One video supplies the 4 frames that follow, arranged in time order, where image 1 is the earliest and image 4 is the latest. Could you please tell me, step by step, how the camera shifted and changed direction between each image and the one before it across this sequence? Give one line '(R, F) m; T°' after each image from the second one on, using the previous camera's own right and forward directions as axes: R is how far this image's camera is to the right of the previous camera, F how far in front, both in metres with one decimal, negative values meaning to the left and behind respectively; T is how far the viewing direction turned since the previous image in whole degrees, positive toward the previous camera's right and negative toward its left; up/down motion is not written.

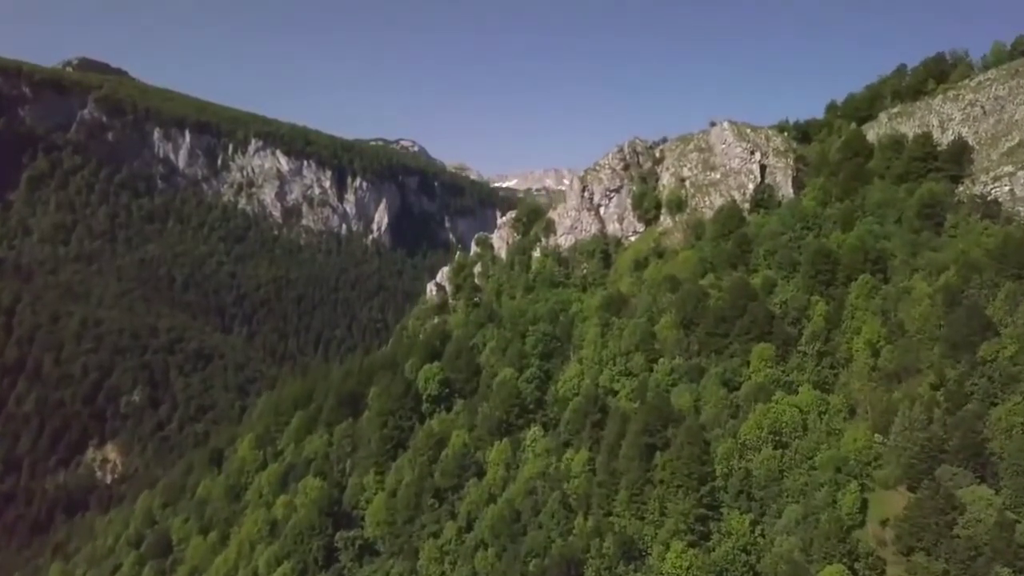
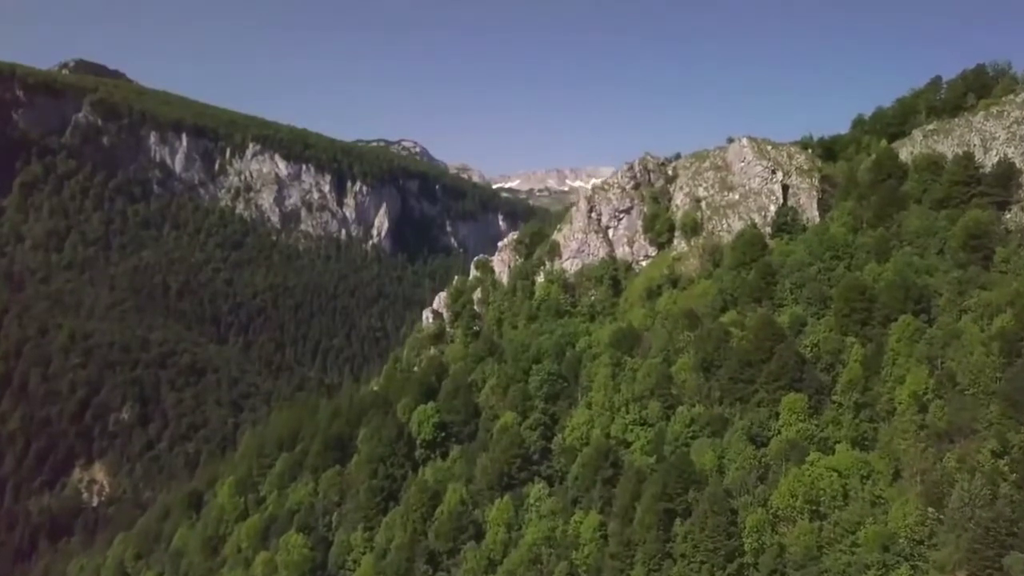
(+0.1, +7.3) m; 0°
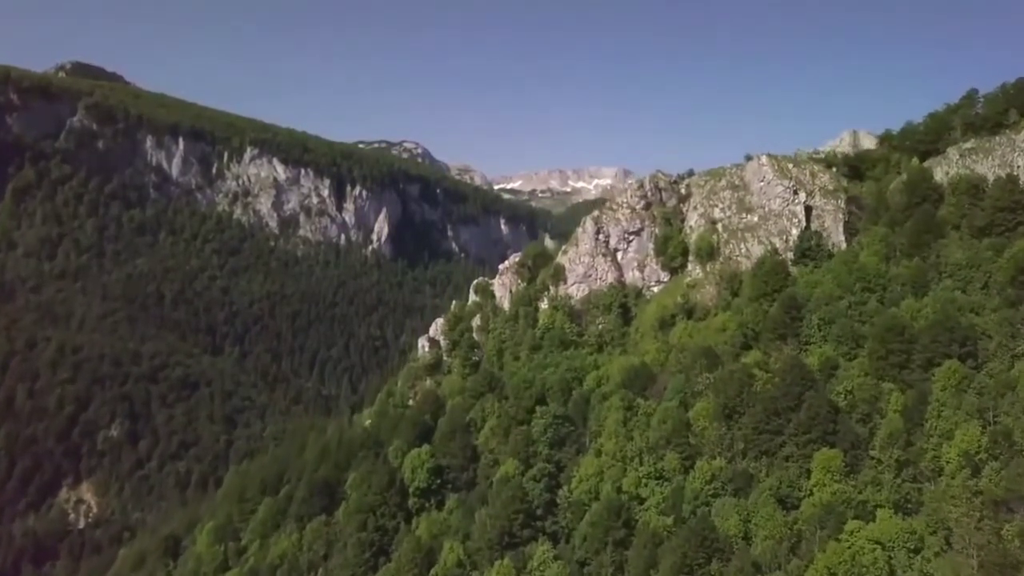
(0.0, +6.5) m; 0°
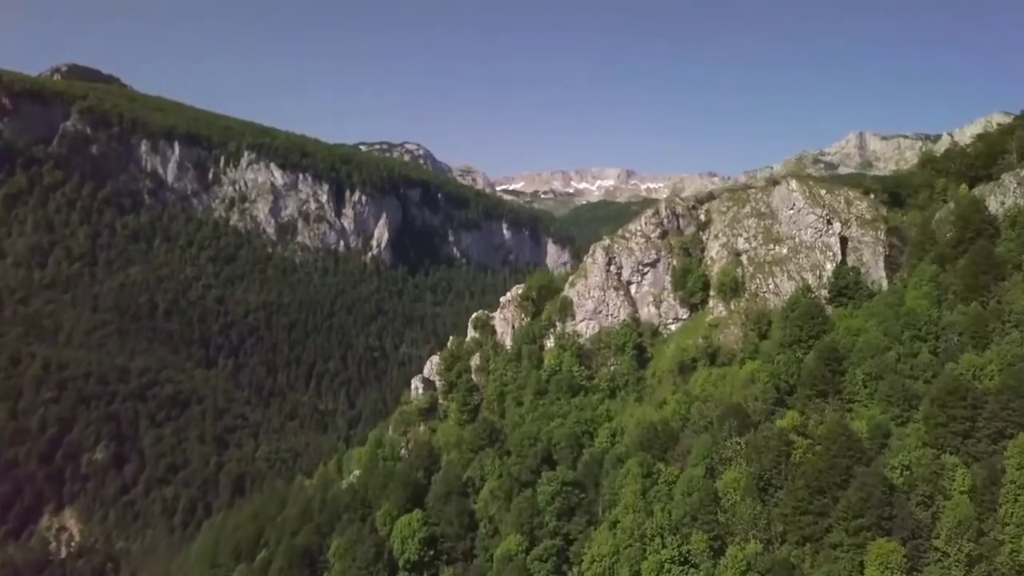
(0.0, +8.3) m; 0°
